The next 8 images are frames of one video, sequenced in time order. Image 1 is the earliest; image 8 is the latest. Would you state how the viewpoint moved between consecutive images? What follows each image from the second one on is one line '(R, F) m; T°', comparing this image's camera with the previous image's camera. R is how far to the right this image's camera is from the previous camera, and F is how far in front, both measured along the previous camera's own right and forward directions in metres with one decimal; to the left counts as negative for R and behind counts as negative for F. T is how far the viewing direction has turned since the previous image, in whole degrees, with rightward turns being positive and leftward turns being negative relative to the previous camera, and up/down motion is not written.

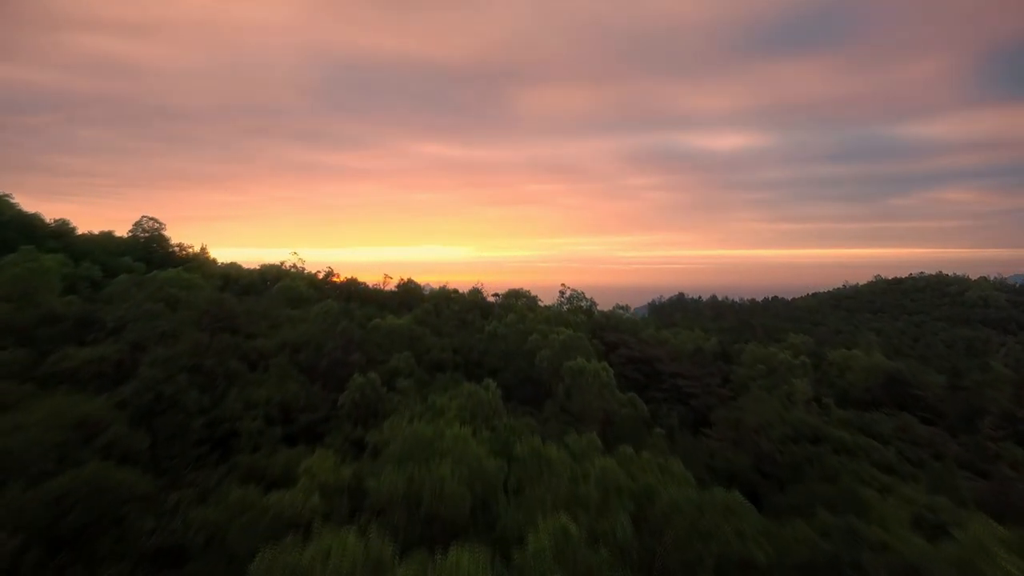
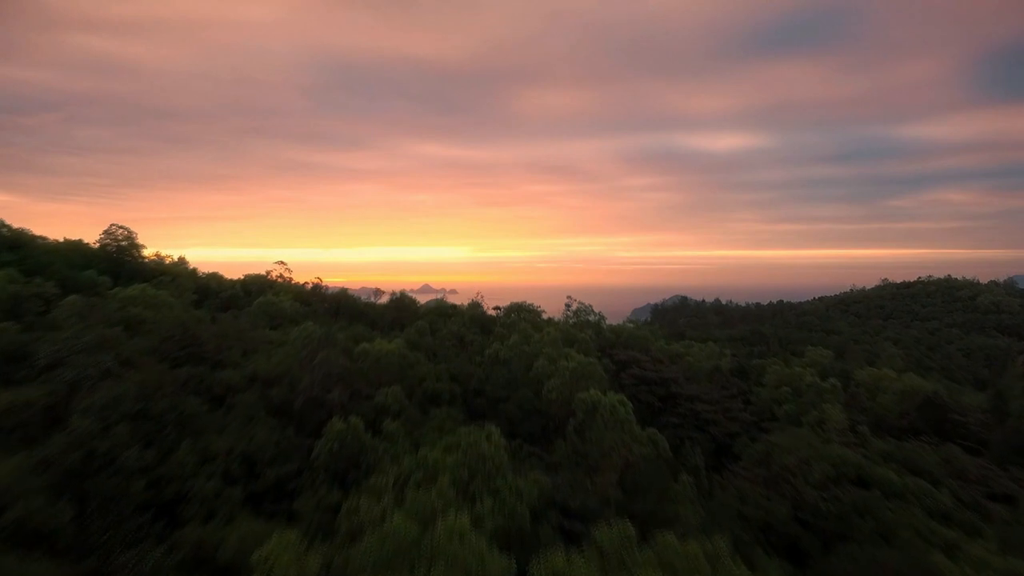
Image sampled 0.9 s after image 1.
(-0.1, +1.2) m; 0°
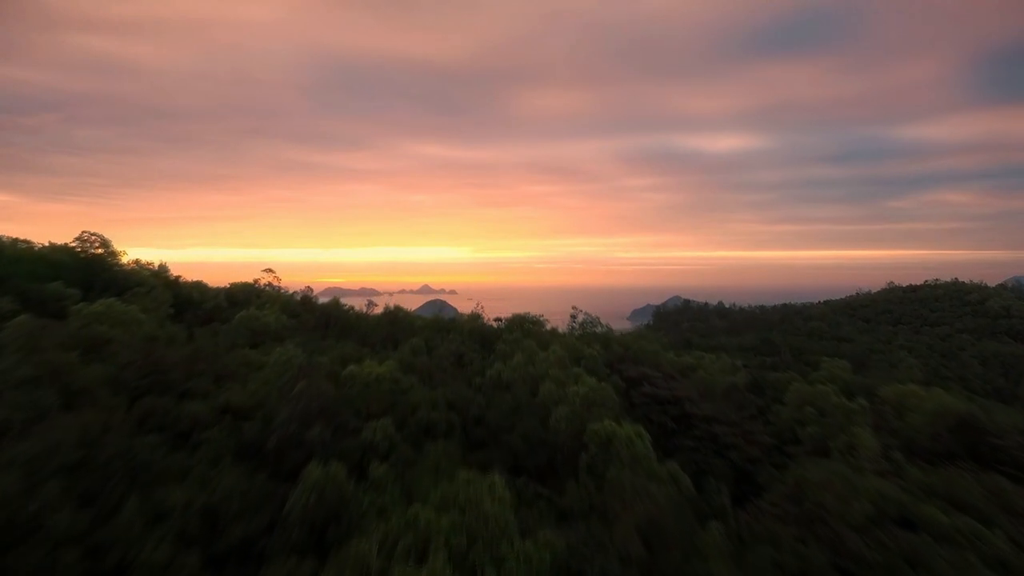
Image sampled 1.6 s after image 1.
(-0.1, +0.9) m; 0°
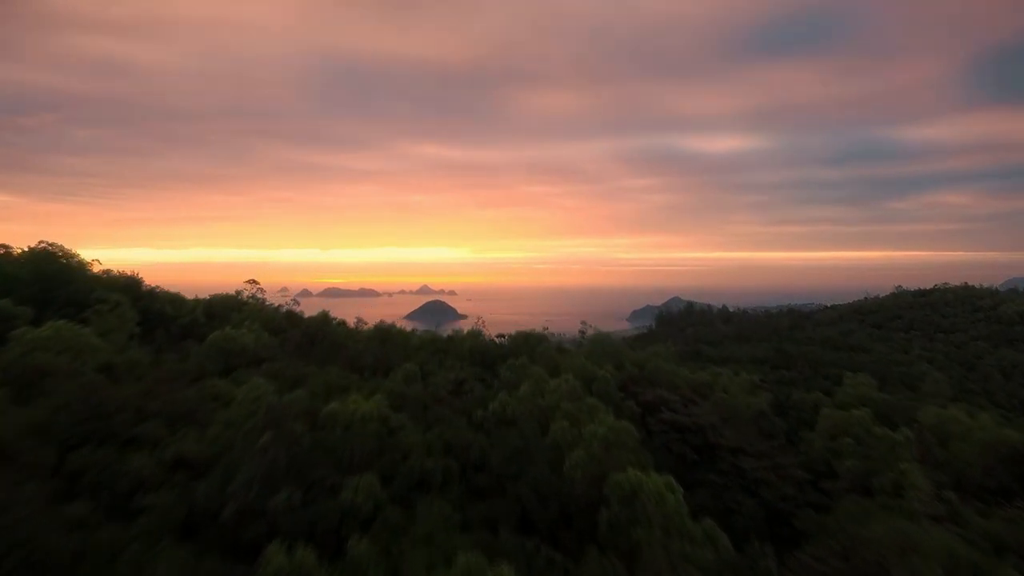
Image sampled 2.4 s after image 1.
(-0.2, +1.1) m; 0°
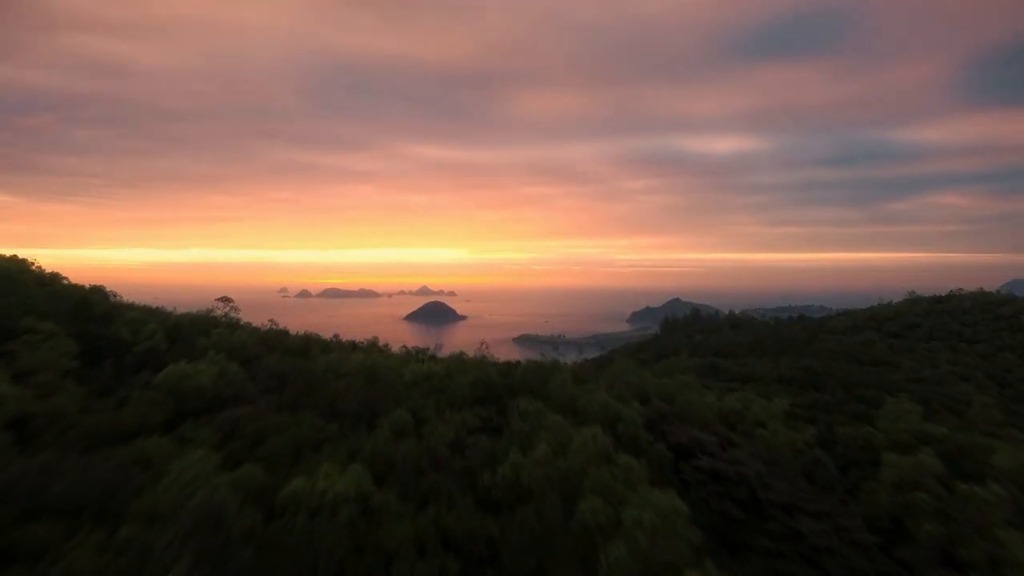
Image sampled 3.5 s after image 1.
(-0.3, +1.7) m; 0°
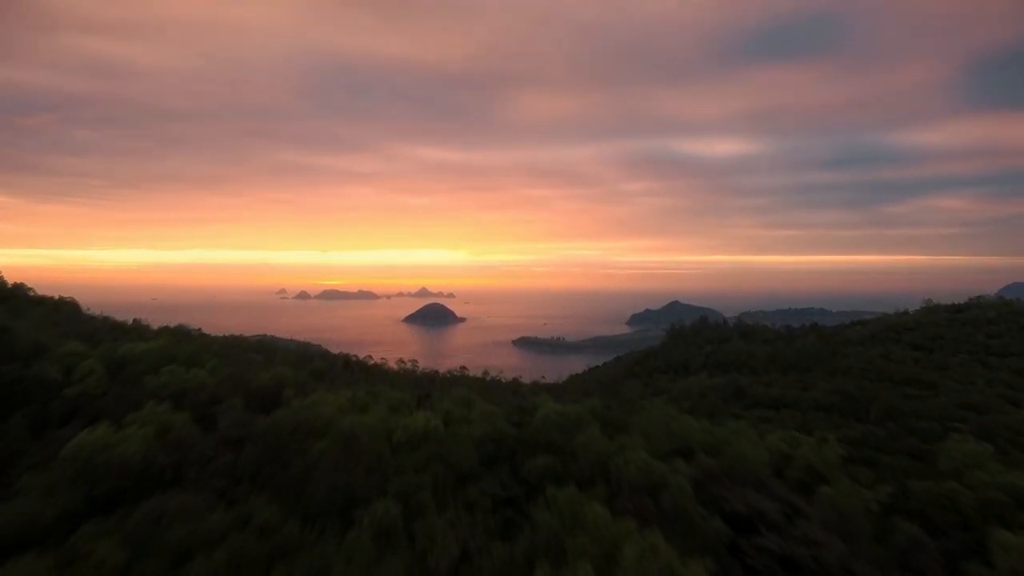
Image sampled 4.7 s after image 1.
(-0.4, +1.9) m; 0°
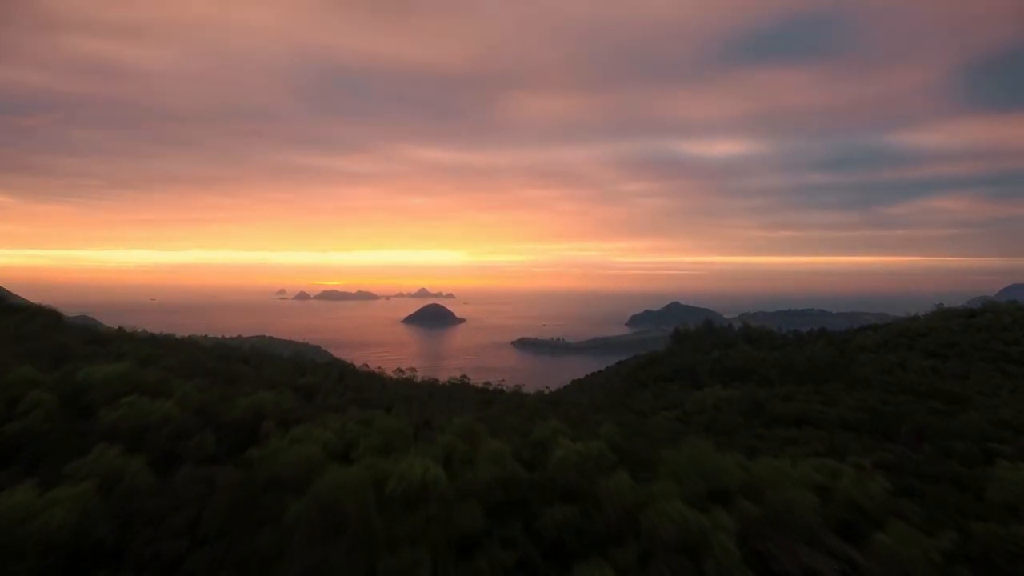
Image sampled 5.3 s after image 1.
(-0.3, +1.2) m; 0°
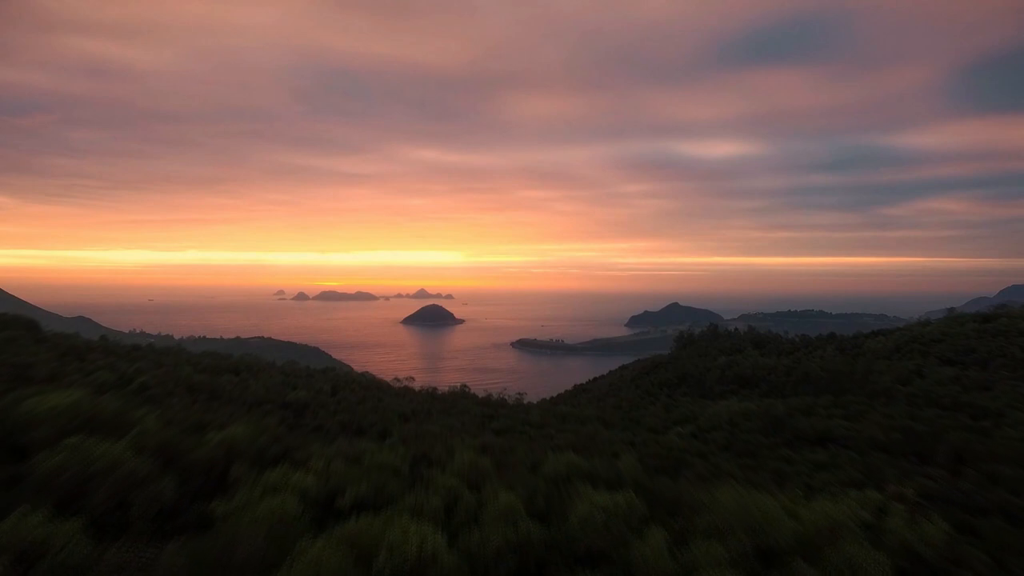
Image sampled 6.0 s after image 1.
(-0.3, +1.2) m; 0°
